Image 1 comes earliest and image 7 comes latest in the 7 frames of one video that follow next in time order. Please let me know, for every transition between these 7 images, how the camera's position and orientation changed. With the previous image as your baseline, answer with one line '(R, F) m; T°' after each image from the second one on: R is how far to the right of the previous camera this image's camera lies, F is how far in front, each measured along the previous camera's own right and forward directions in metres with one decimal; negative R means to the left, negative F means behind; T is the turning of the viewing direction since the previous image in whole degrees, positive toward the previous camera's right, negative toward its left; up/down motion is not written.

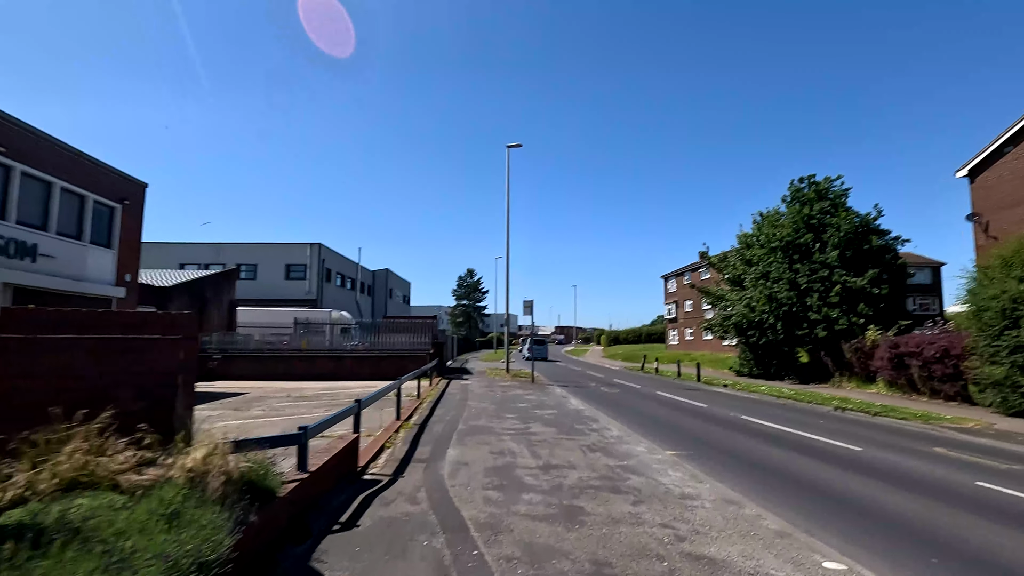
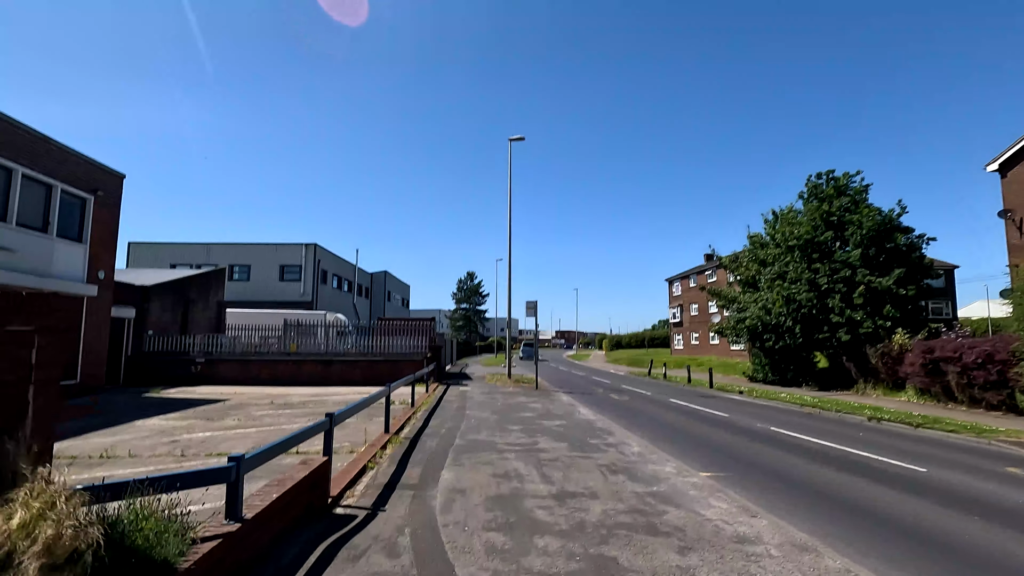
(-0.1, +1.3) m; 0°
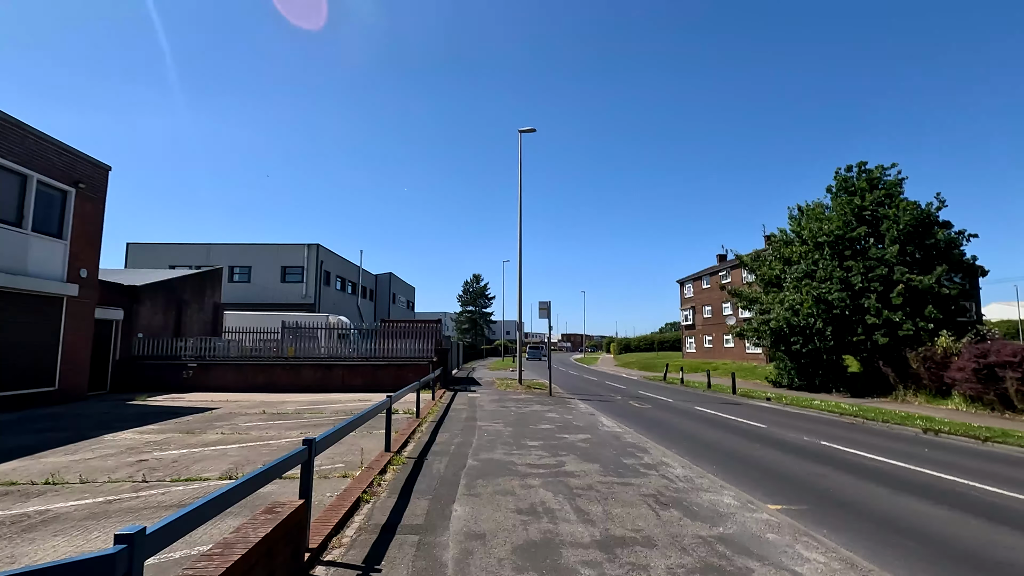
(-0.2, +1.3) m; -1°
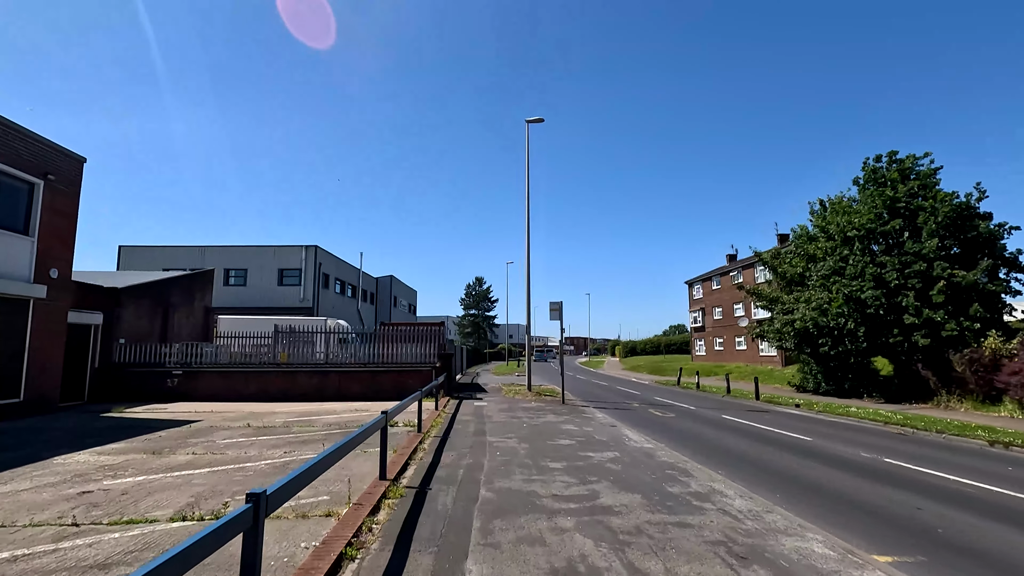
(-0.2, +1.4) m; 0°
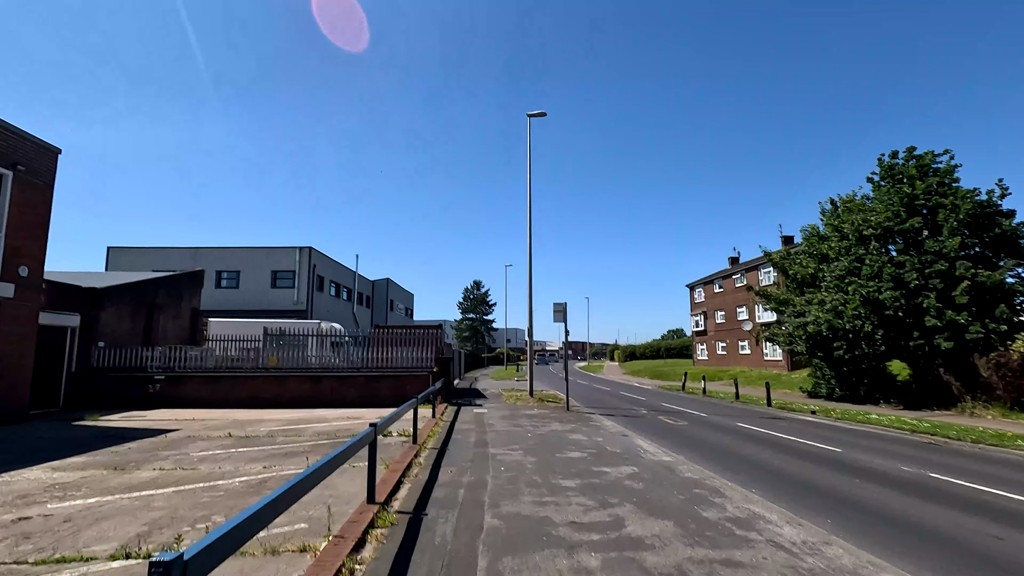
(-0.1, +0.9) m; 0°
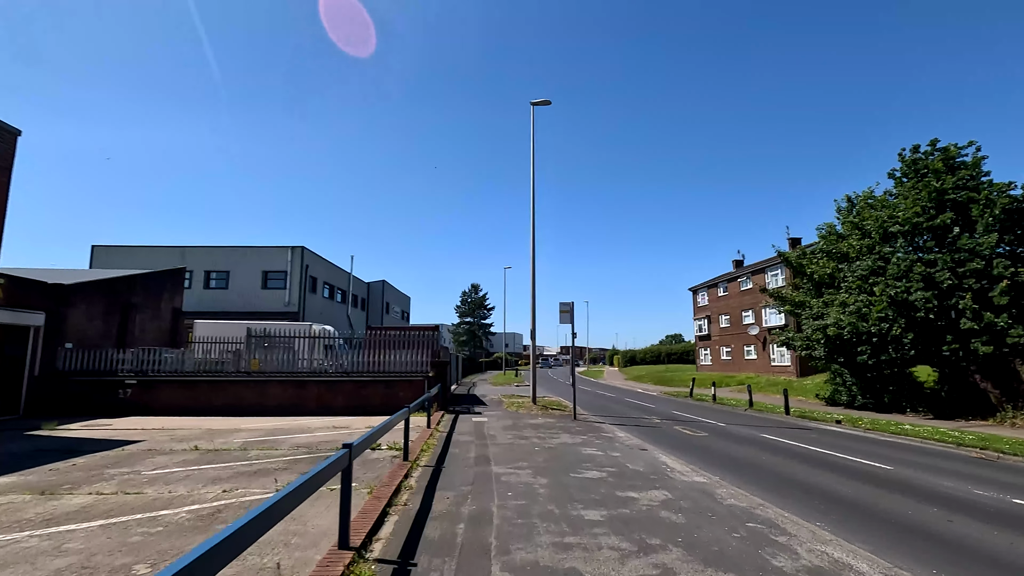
(-0.1, +1.3) m; 0°
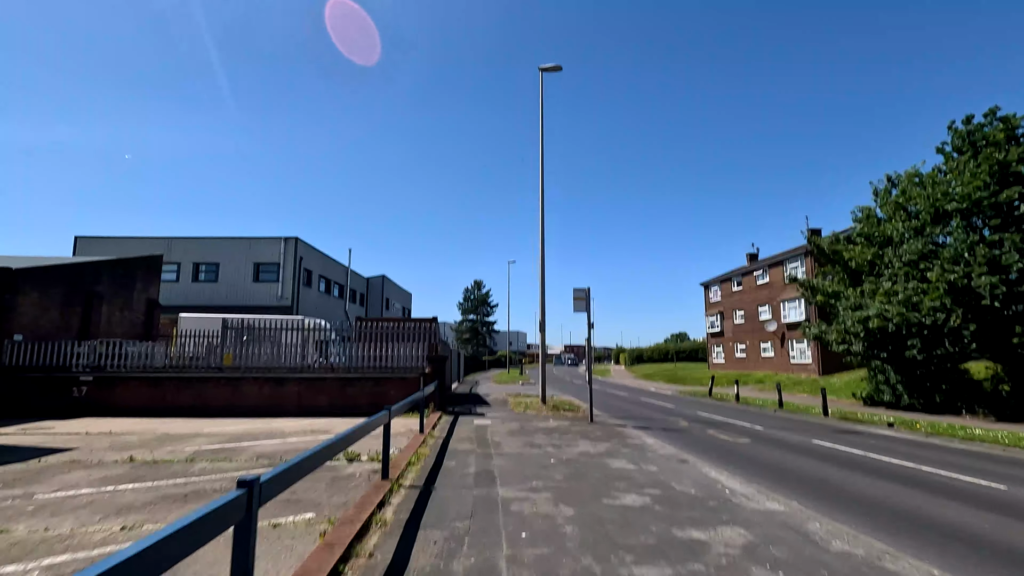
(-0.1, +2.0) m; 0°
